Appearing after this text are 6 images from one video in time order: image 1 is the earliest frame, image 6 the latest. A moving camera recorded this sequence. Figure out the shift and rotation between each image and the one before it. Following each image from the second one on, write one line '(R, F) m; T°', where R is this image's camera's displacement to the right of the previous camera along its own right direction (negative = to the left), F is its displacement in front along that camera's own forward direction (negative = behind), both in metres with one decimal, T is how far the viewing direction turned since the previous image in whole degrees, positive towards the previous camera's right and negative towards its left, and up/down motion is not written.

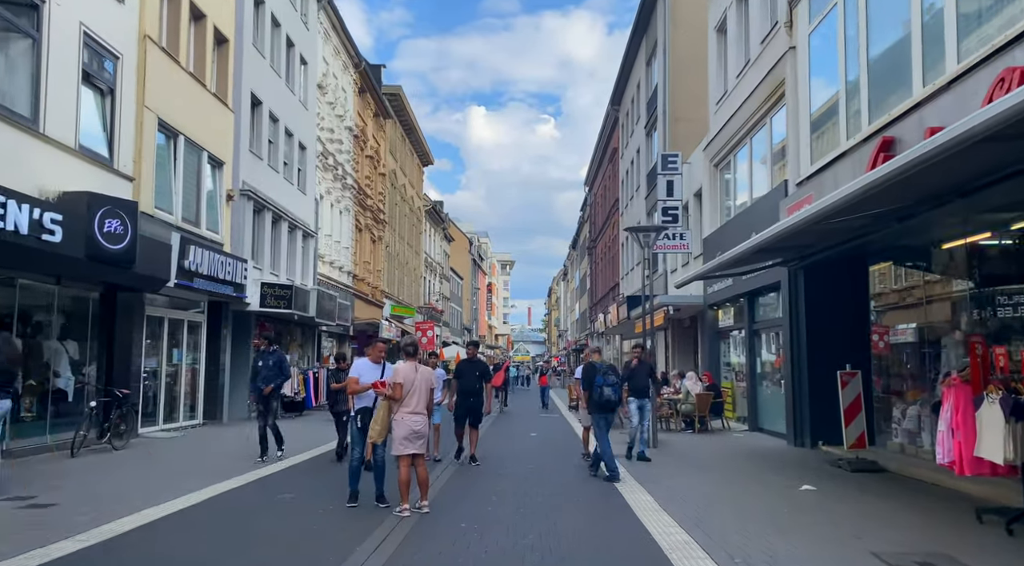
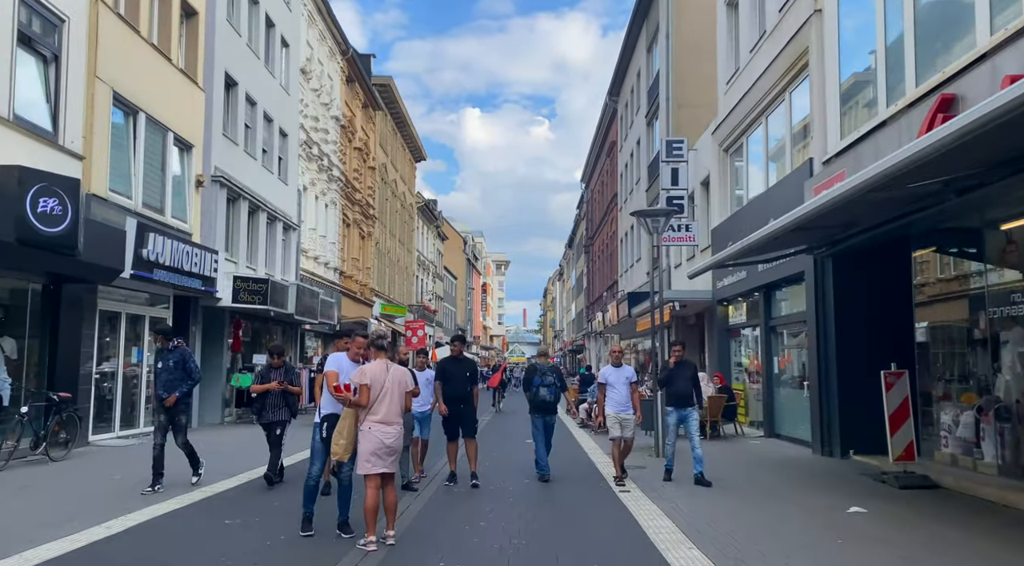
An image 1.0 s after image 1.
(0.0, +1.5) m; 0°
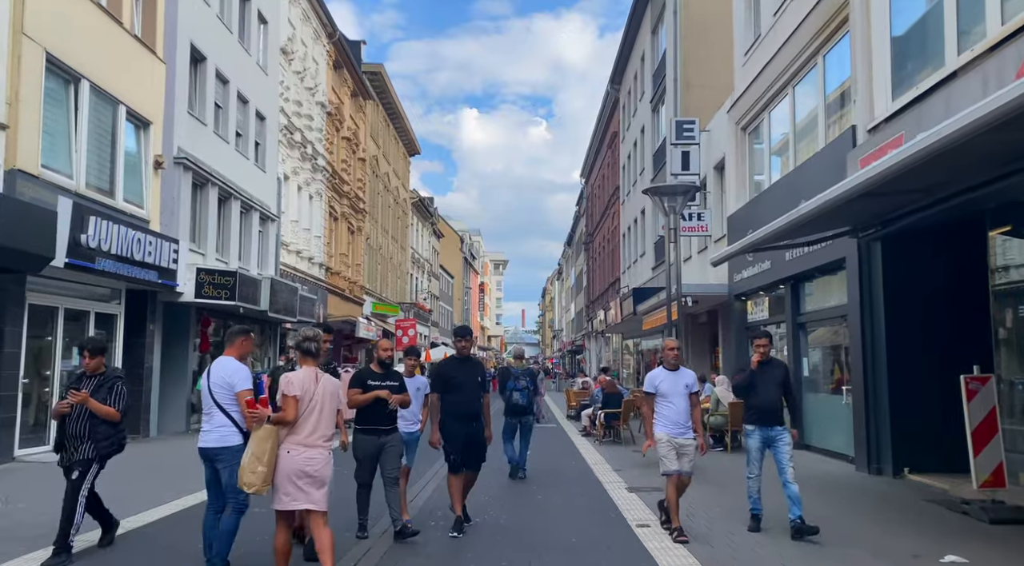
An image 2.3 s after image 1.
(+0.1, +1.8) m; 0°
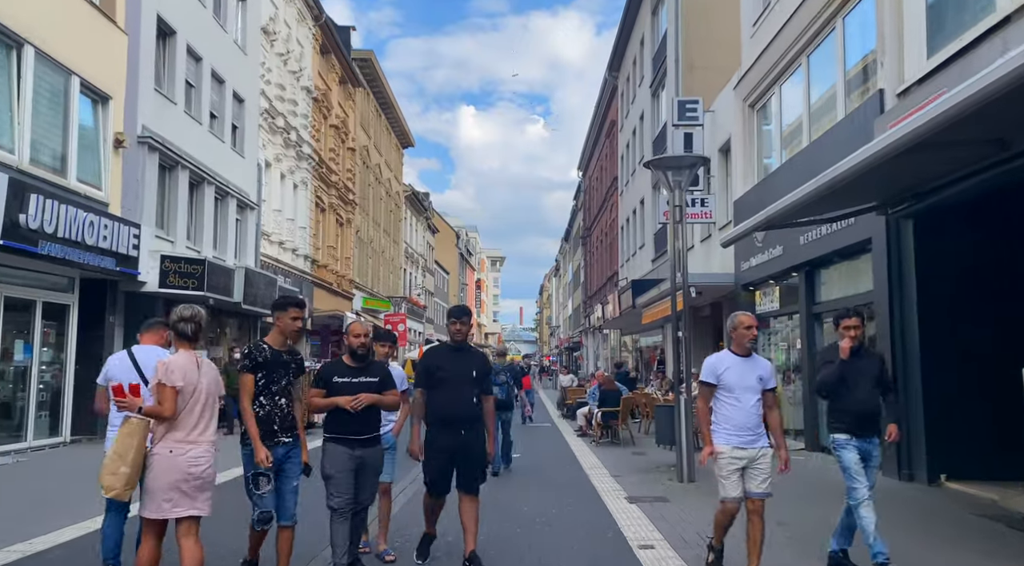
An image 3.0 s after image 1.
(+0.1, +1.2) m; 0°
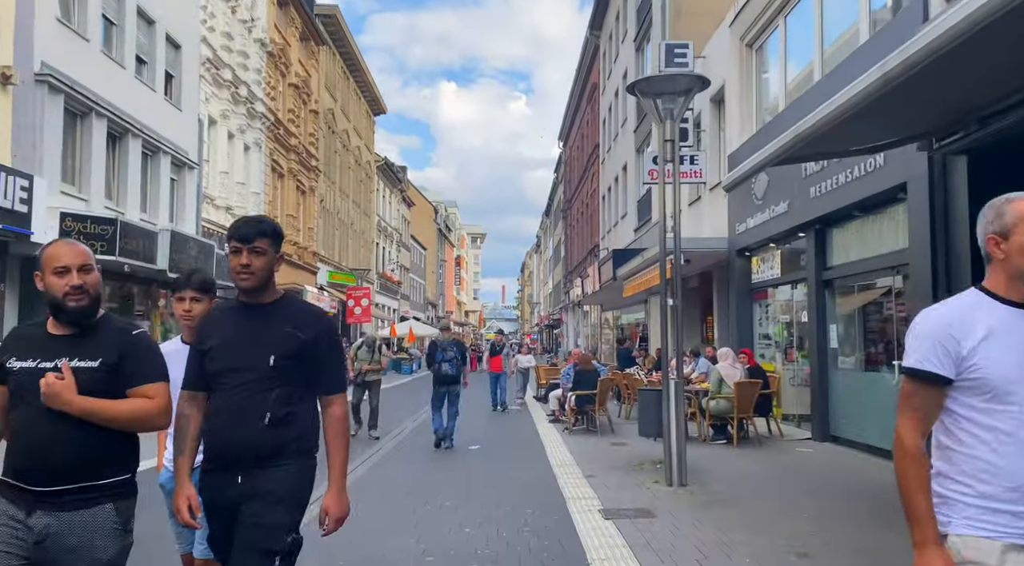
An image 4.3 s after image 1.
(+0.3, +2.1) m; +1°
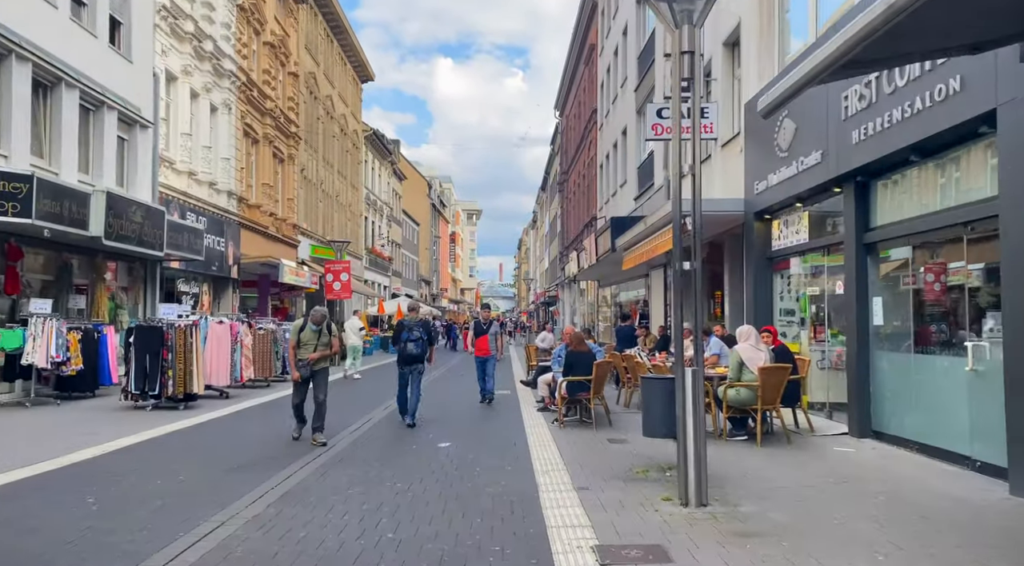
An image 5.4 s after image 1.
(+0.2, +1.9) m; 0°
